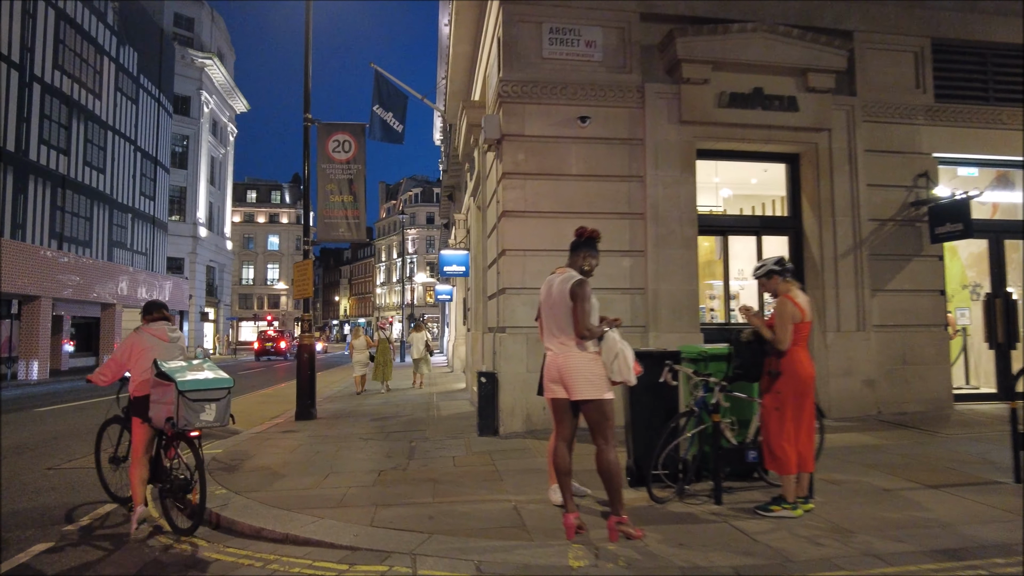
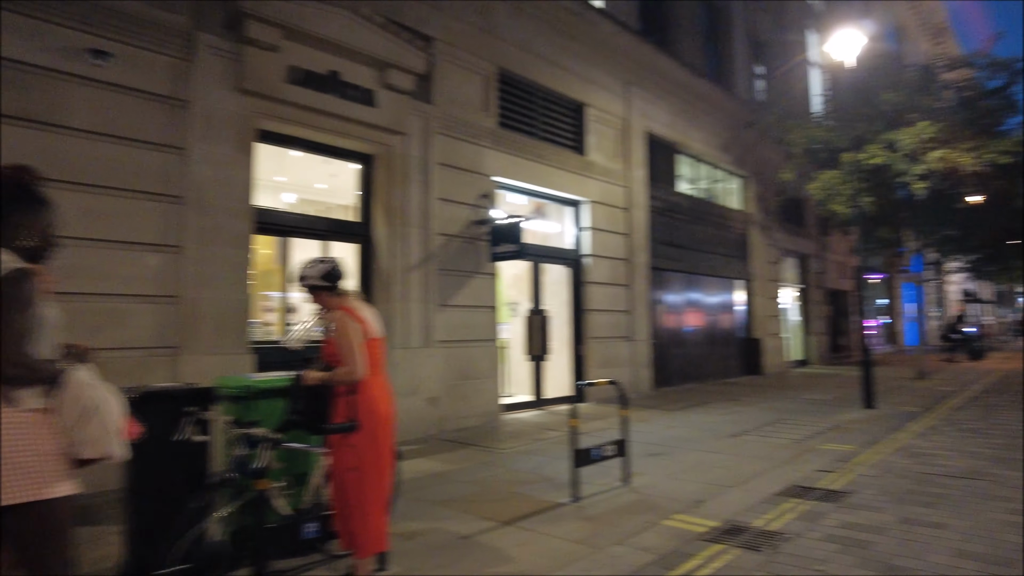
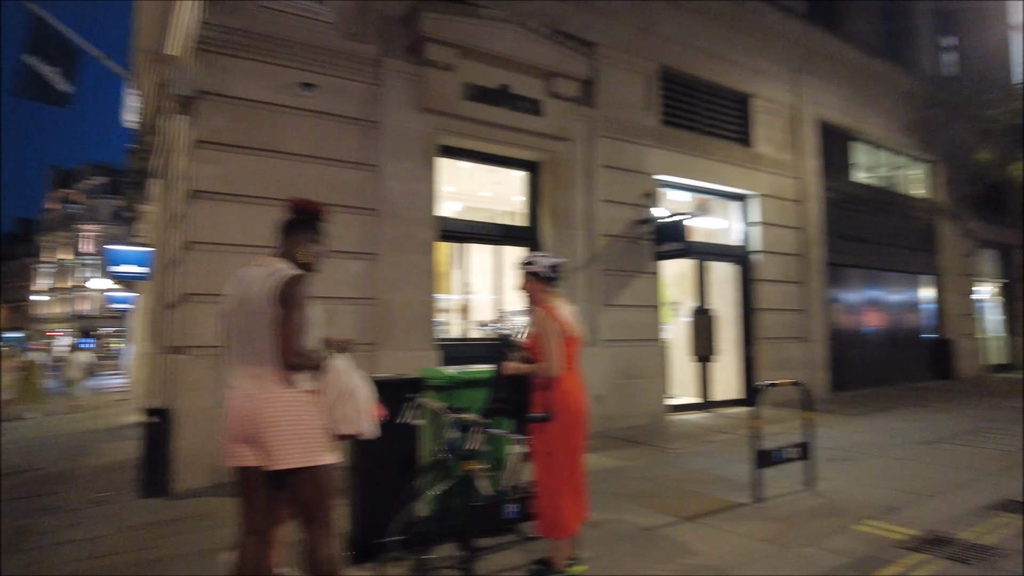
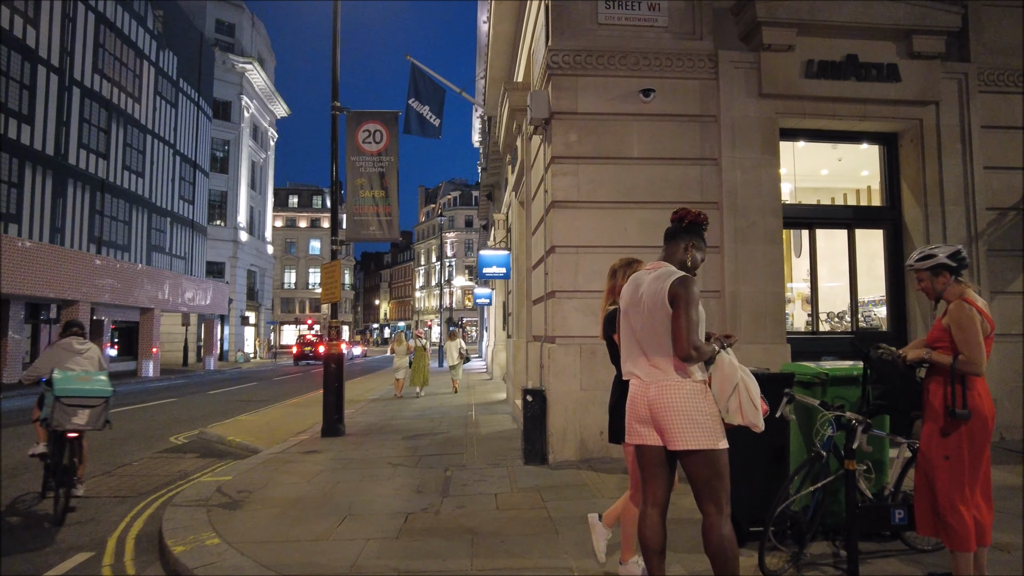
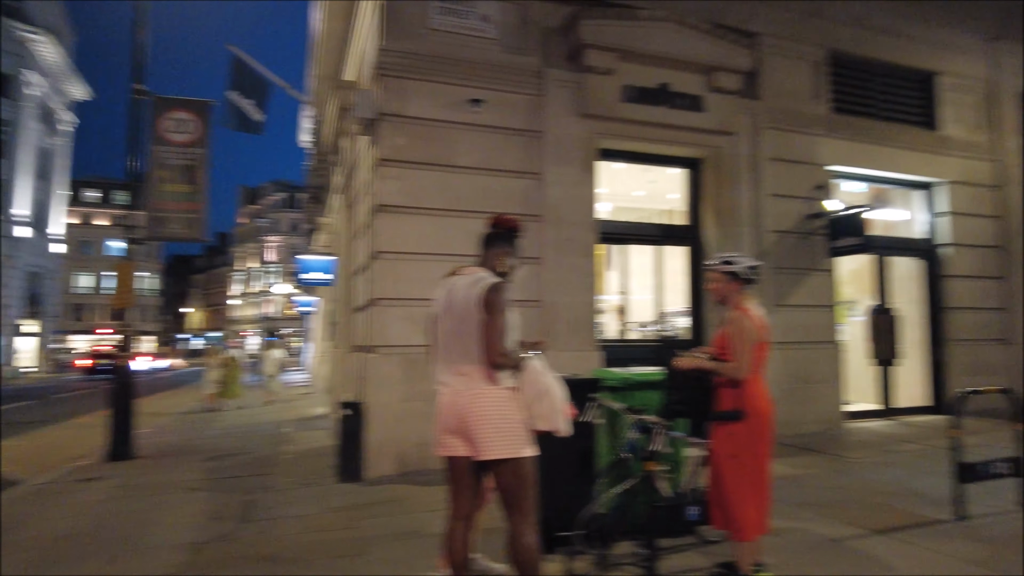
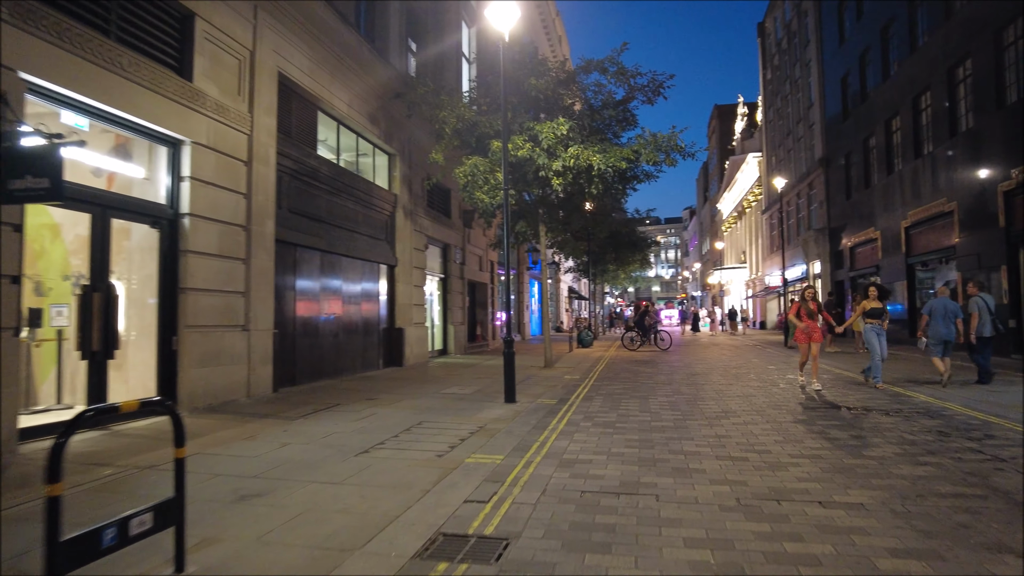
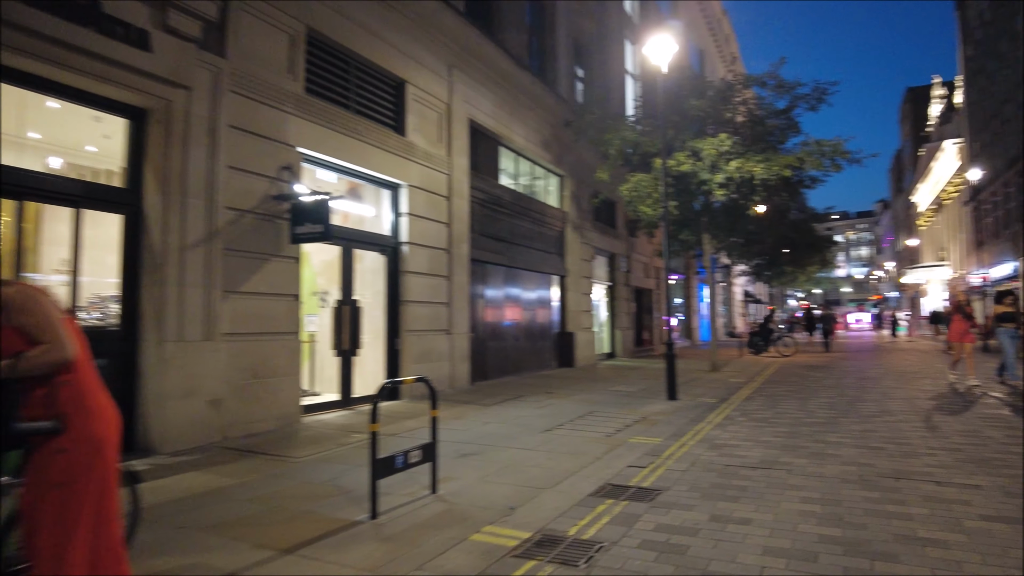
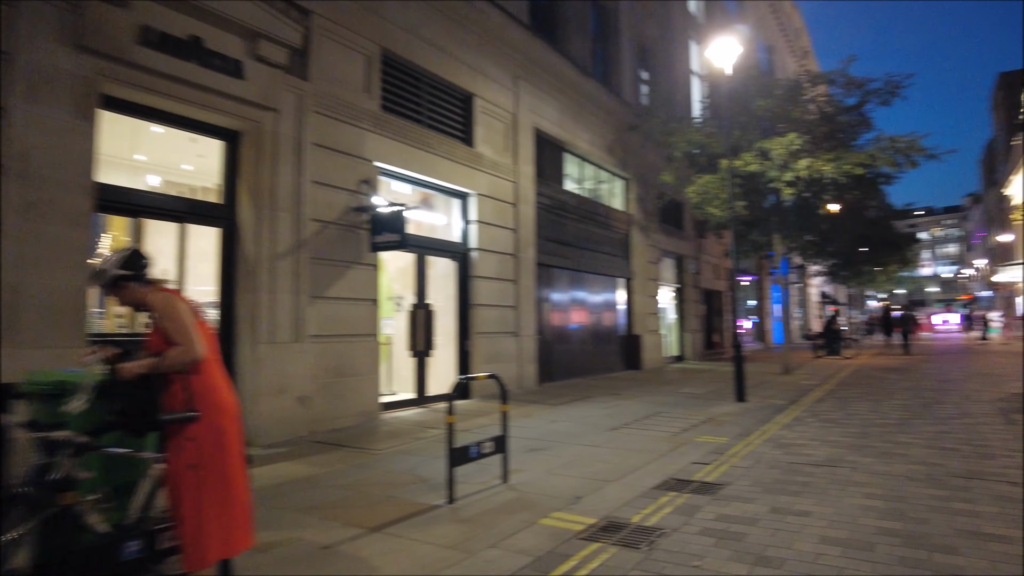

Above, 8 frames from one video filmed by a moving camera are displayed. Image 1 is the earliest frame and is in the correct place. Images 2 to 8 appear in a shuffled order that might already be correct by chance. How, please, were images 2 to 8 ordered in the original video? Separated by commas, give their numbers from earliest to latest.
4, 5, 3, 2, 8, 7, 6
